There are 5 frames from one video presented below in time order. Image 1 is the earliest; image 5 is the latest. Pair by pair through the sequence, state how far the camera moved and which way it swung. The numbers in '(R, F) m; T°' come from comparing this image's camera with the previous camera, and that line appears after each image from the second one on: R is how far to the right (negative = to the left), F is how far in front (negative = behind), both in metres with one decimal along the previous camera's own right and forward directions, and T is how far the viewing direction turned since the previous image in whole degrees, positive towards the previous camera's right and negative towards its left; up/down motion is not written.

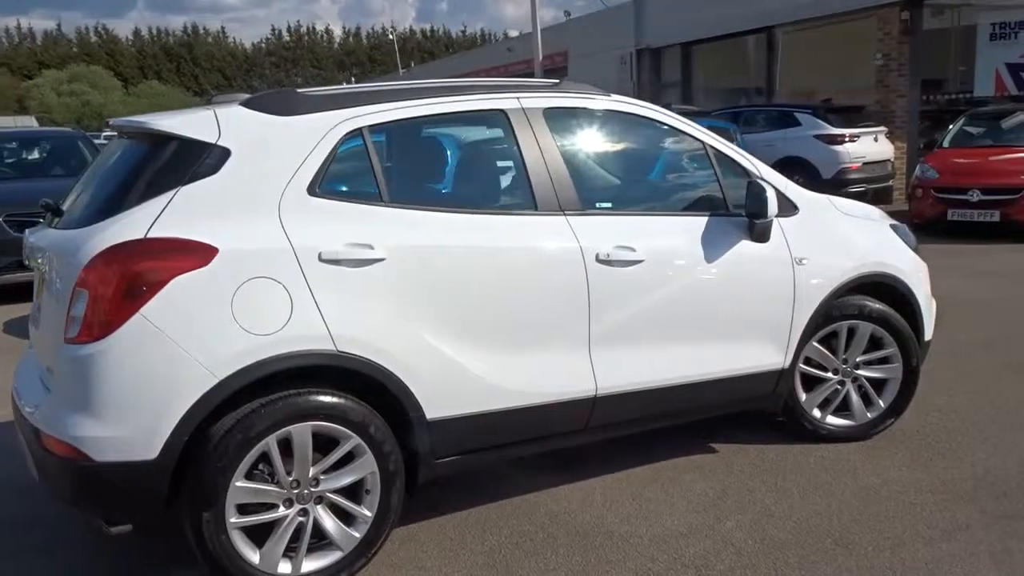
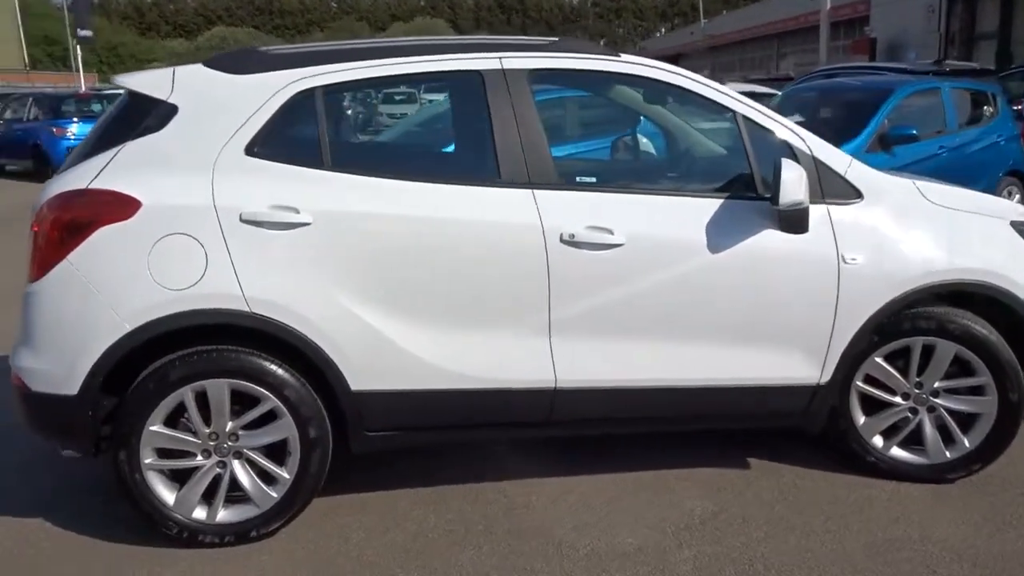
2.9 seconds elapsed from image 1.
(+1.5, +0.6) m; -20°
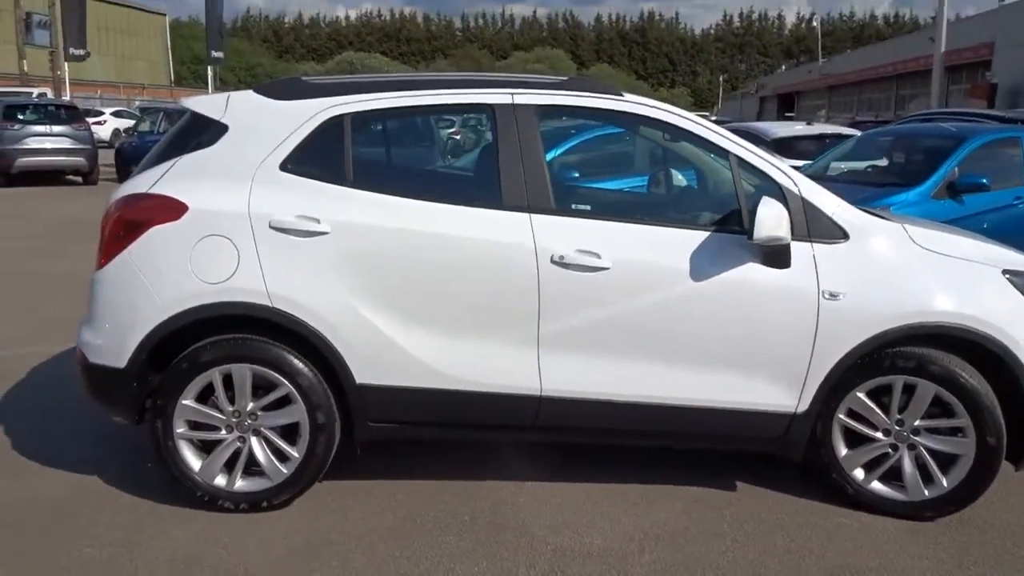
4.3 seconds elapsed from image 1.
(+0.6, -0.4) m; -7°
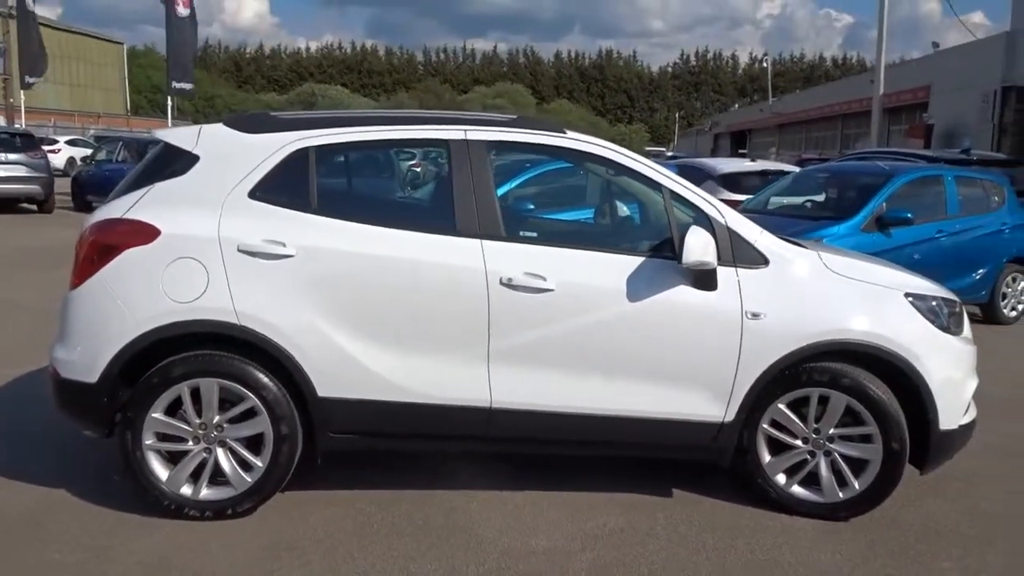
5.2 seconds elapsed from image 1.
(0.0, -0.4) m; +3°
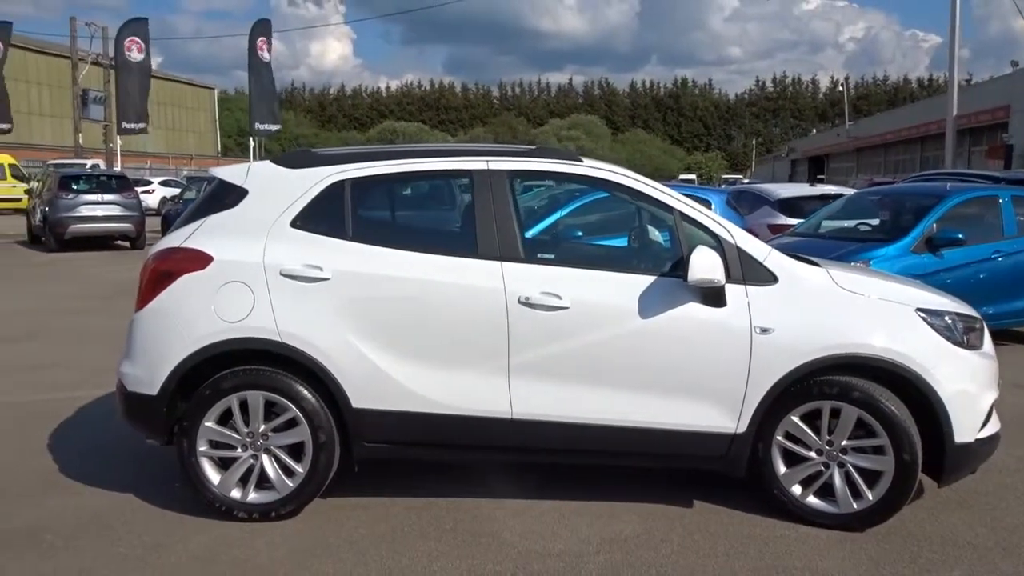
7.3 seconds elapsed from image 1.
(+0.3, -0.3) m; -5°
